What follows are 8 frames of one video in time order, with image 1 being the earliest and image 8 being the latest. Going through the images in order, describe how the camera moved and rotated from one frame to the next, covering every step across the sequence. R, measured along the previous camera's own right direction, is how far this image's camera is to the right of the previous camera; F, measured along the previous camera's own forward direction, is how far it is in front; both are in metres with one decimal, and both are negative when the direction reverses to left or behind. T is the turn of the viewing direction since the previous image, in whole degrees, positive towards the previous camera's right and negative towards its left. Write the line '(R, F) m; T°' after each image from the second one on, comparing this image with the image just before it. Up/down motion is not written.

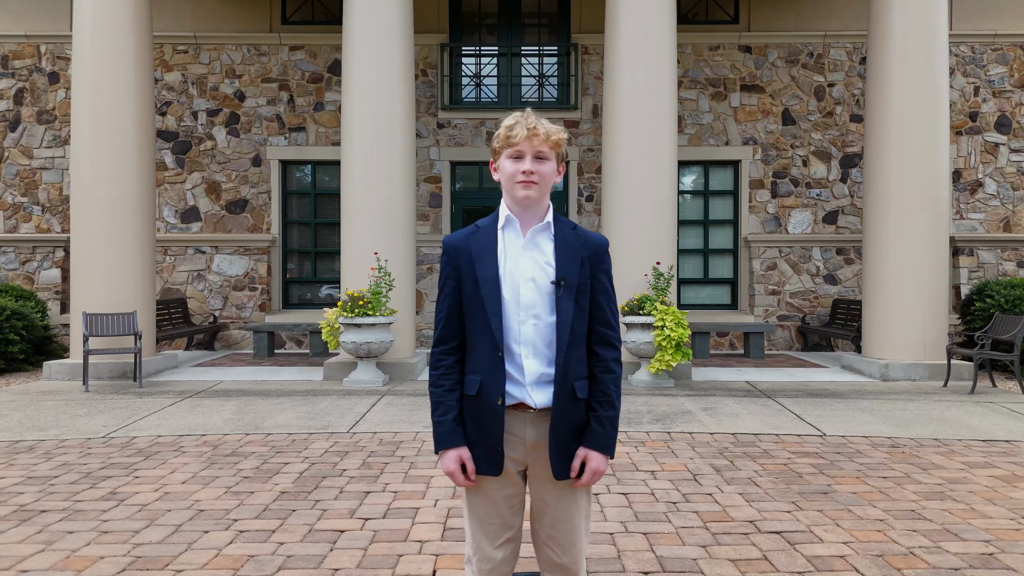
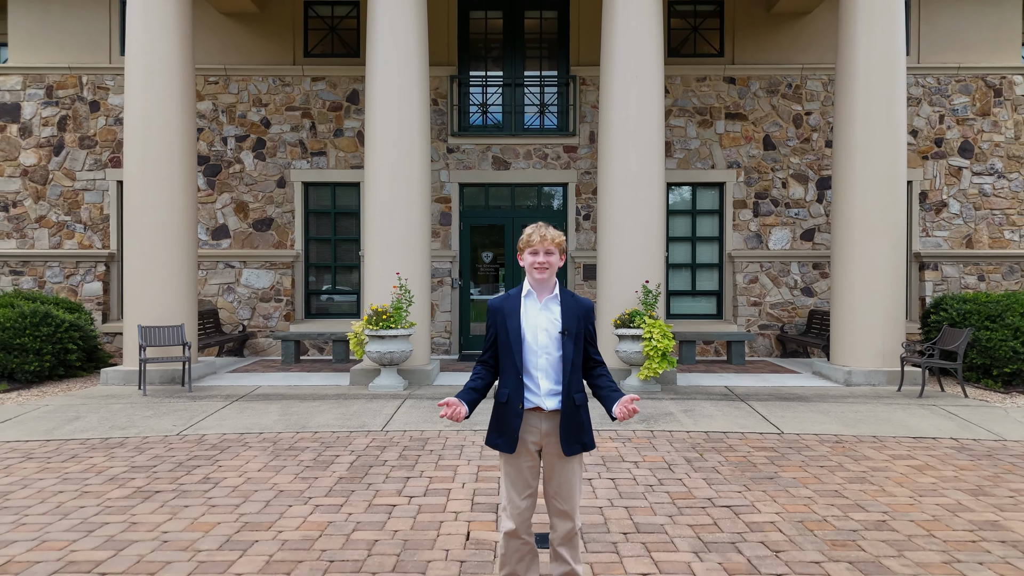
(0.0, -0.9) m; 0°
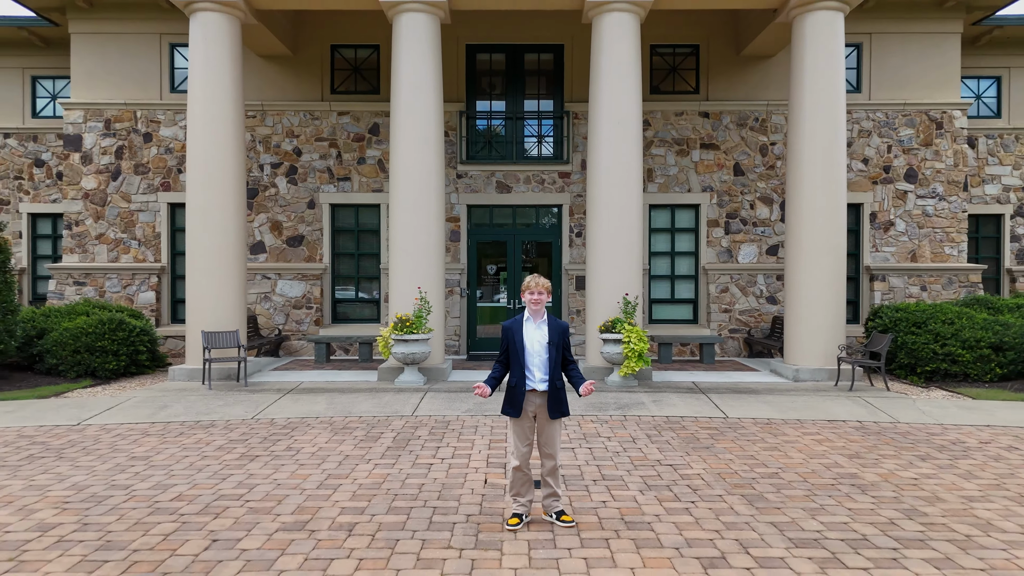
(0.0, -1.5) m; 0°
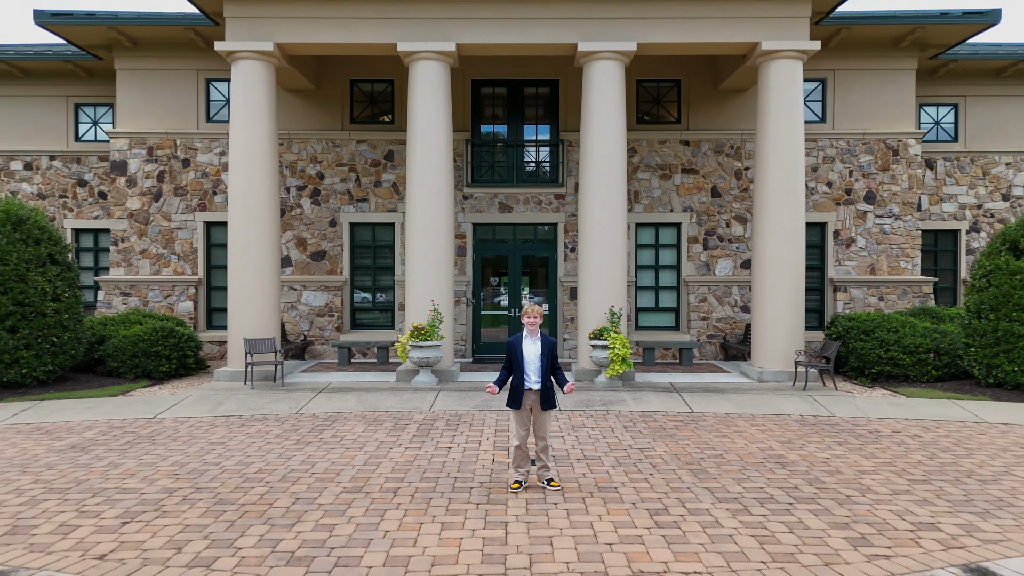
(0.0, -1.4) m; 0°
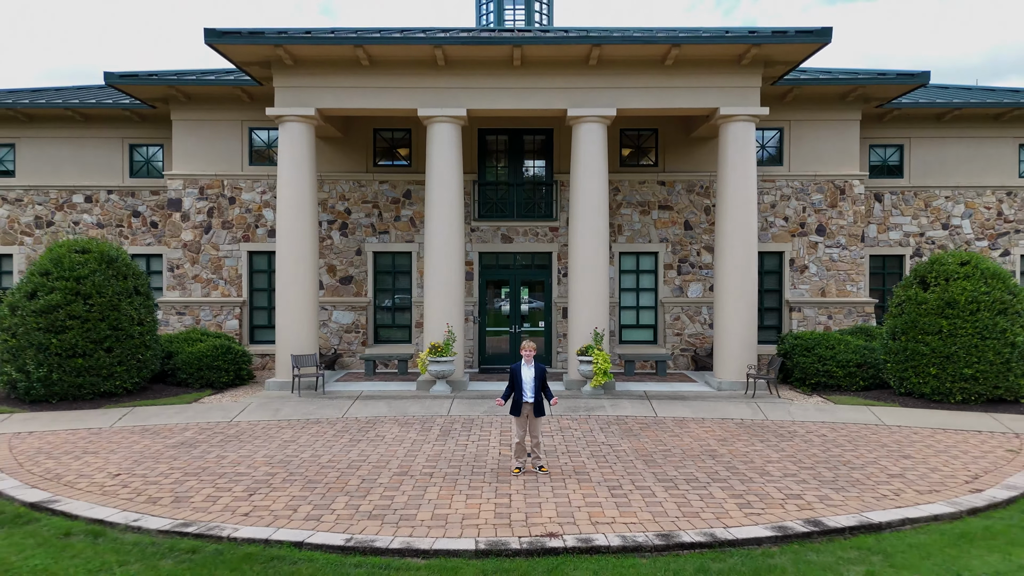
(0.0, -2.3) m; 0°
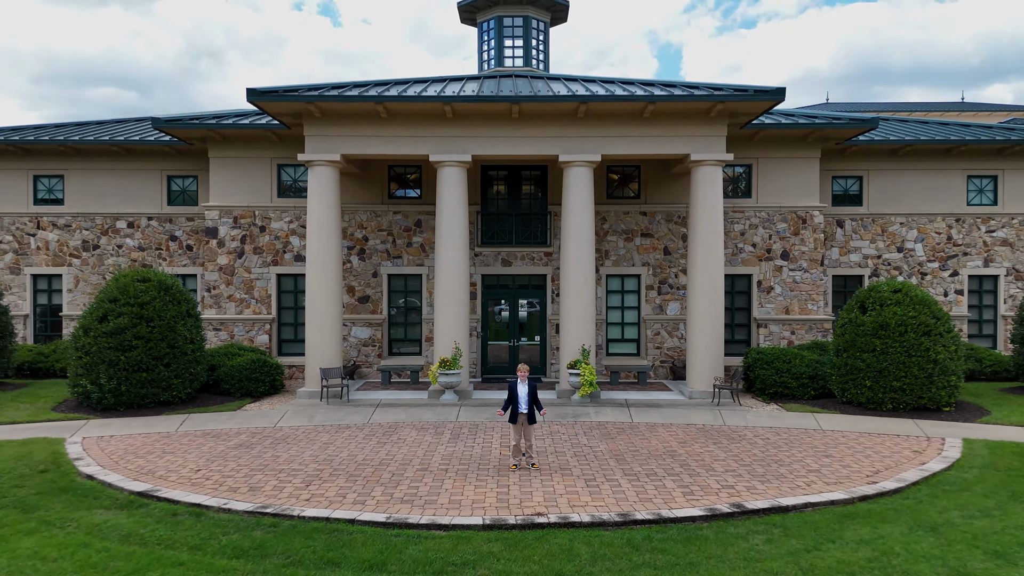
(0.0, -2.1) m; 0°
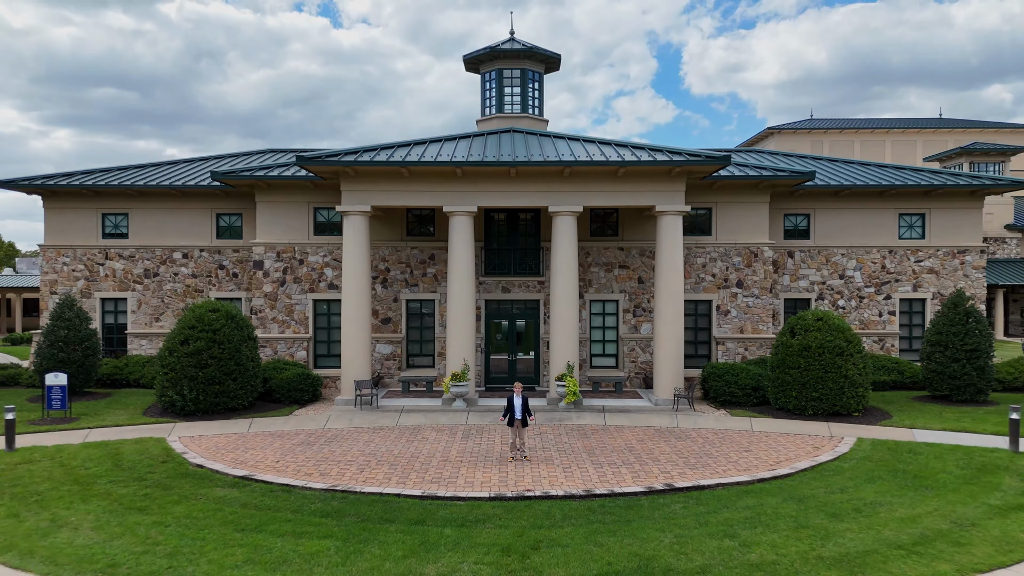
(0.0, -3.5) m; 0°
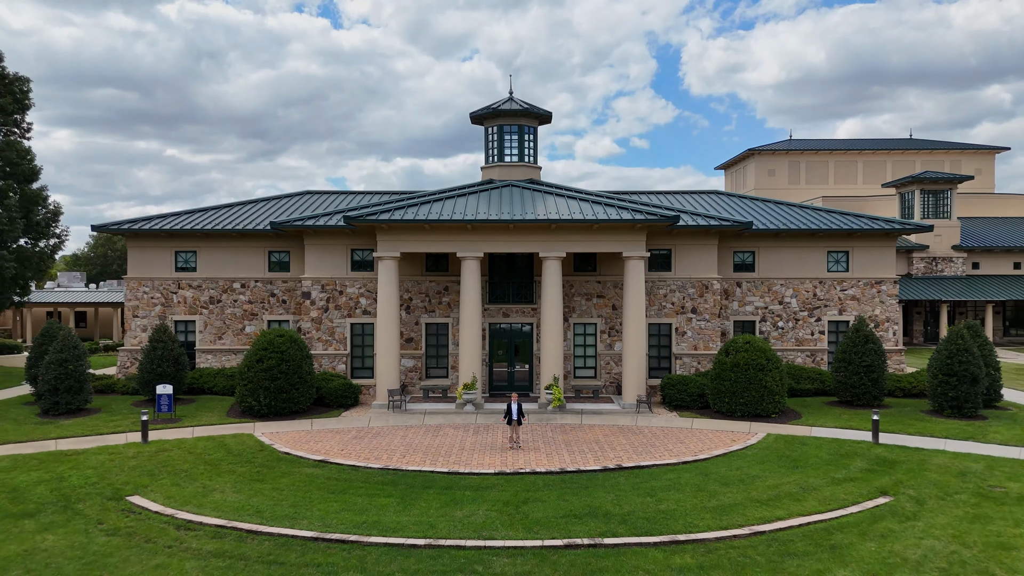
(0.0, -5.3) m; 0°
